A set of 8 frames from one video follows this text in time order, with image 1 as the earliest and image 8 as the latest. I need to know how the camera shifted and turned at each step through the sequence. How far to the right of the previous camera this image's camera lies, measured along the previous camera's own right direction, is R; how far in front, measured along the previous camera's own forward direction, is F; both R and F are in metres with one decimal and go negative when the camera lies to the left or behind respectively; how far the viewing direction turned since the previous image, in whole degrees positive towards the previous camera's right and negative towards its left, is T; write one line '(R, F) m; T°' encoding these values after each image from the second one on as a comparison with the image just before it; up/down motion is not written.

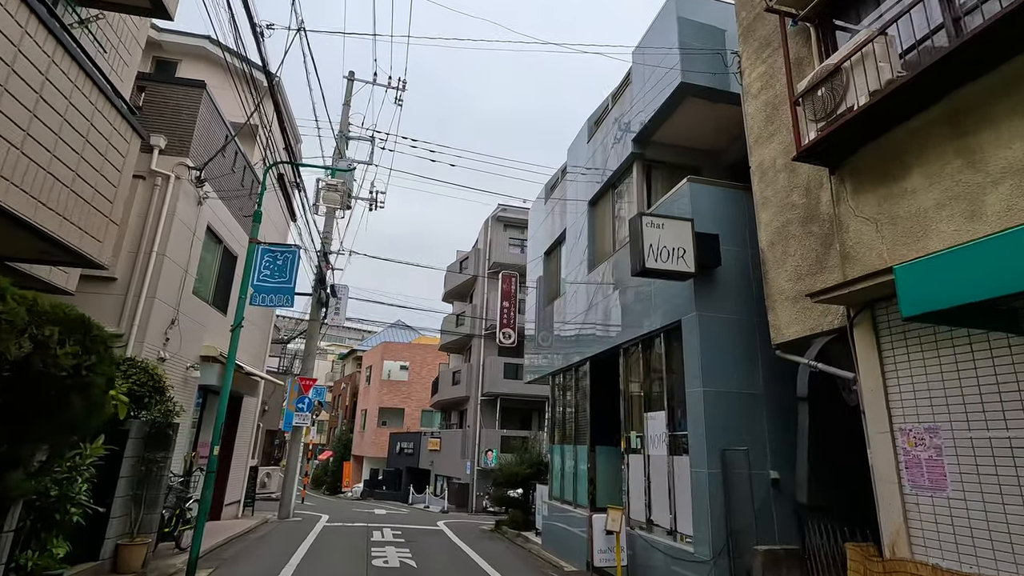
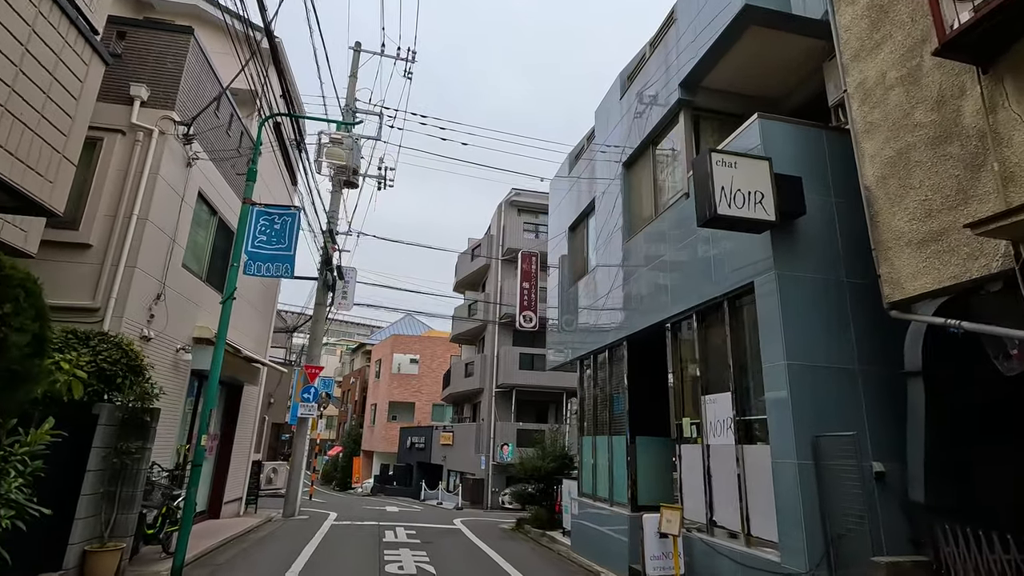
(-0.3, +1.0) m; -1°
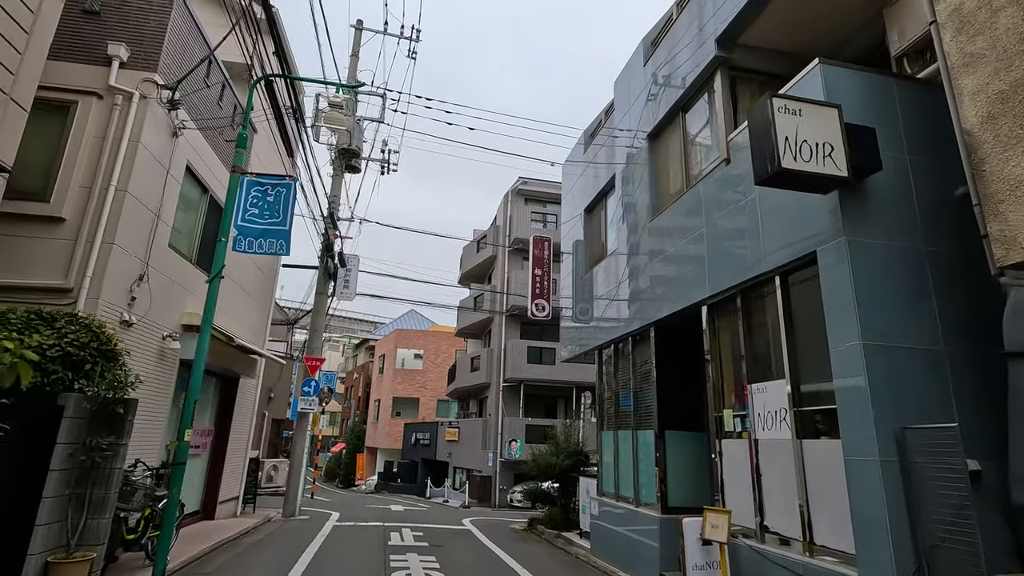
(-0.2, +0.7) m; 0°
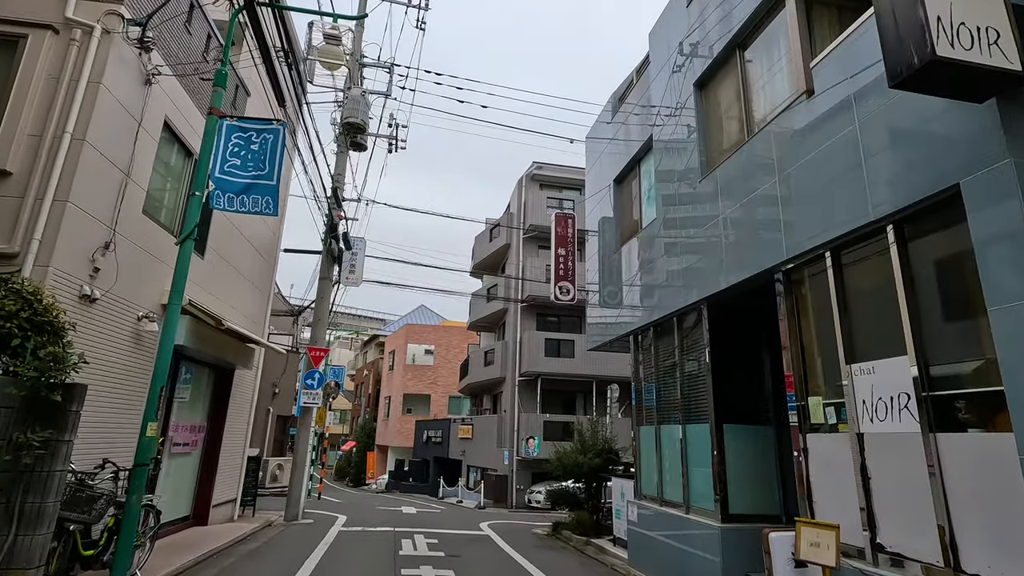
(-0.2, +1.1) m; -1°
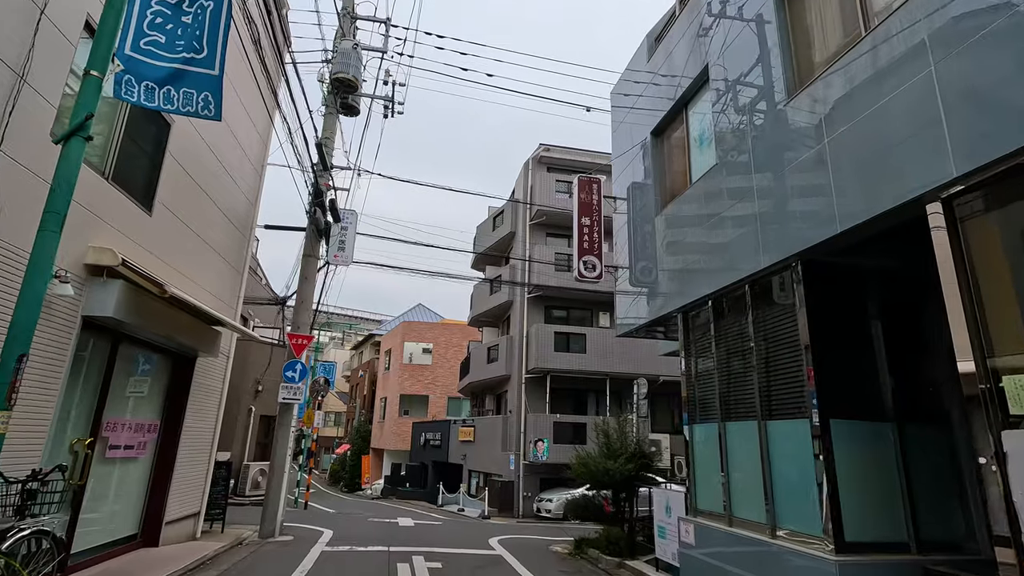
(-0.3, +1.6) m; 0°
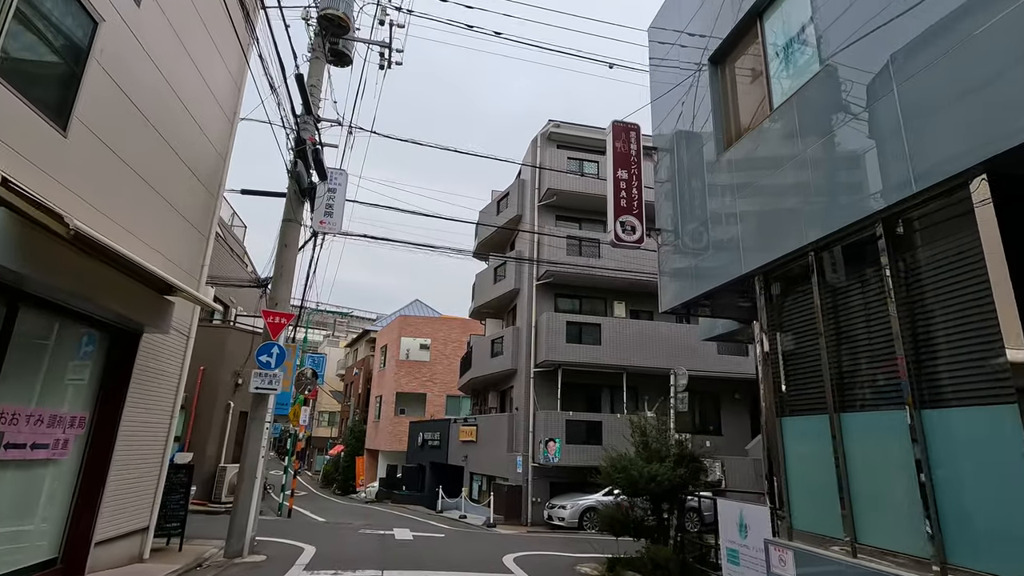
(-0.4, +1.6) m; 0°
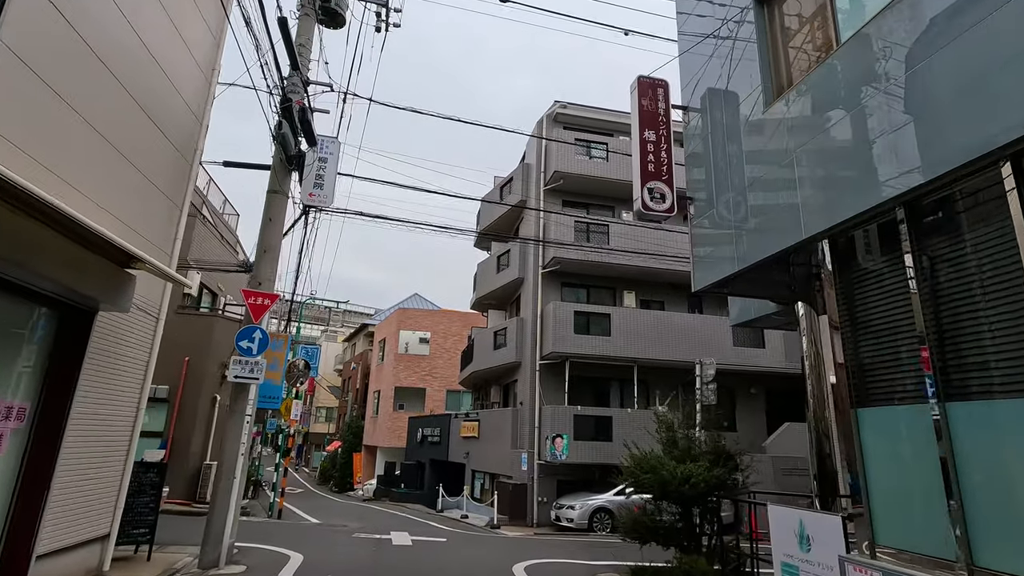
(-0.2, +0.9) m; 0°
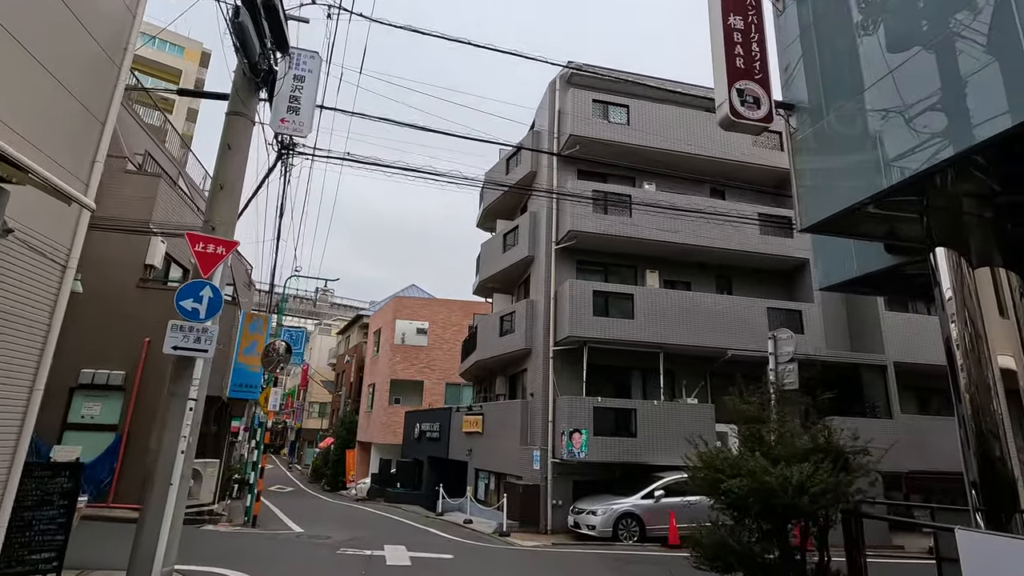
(-0.4, +1.7) m; 0°
